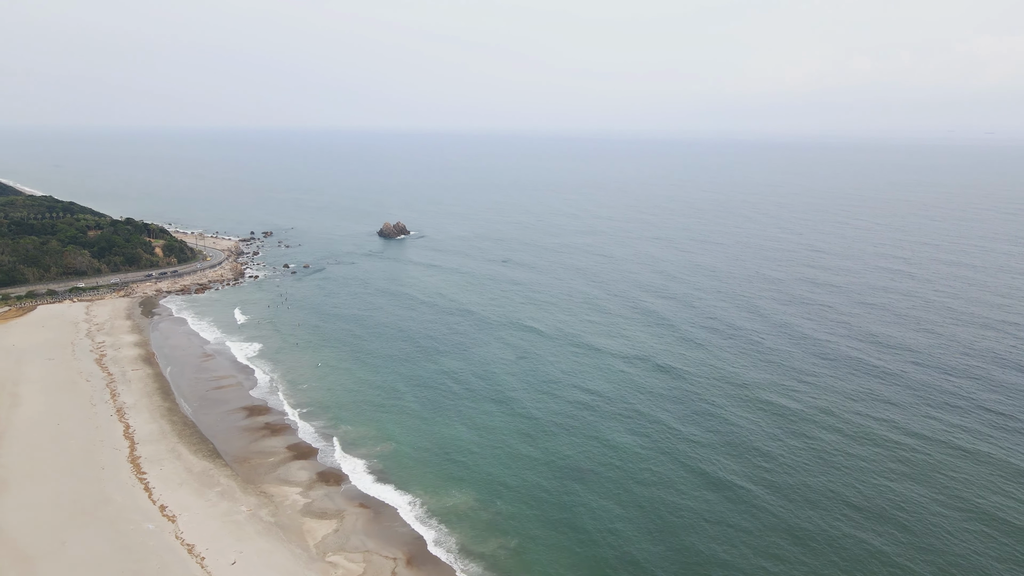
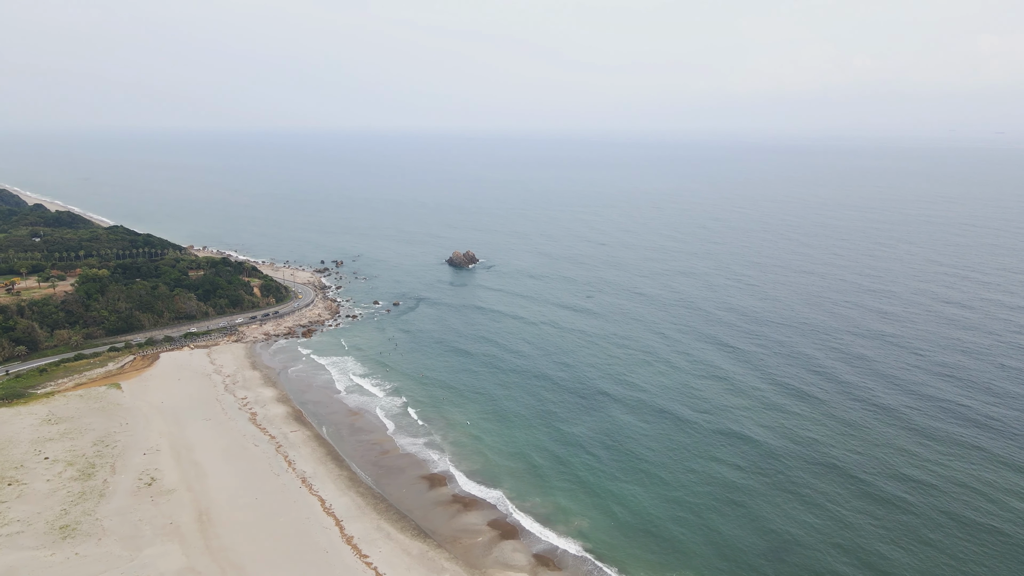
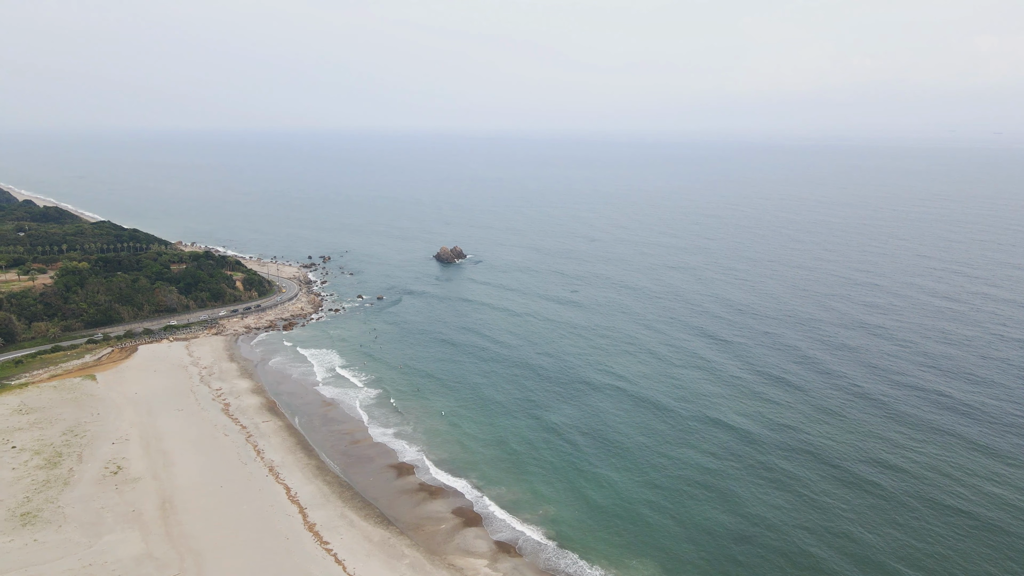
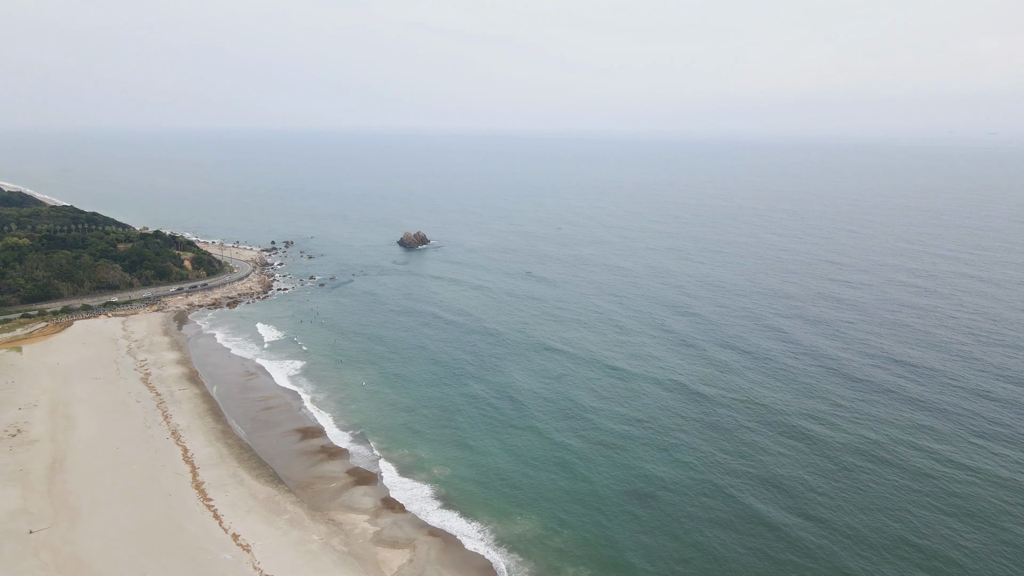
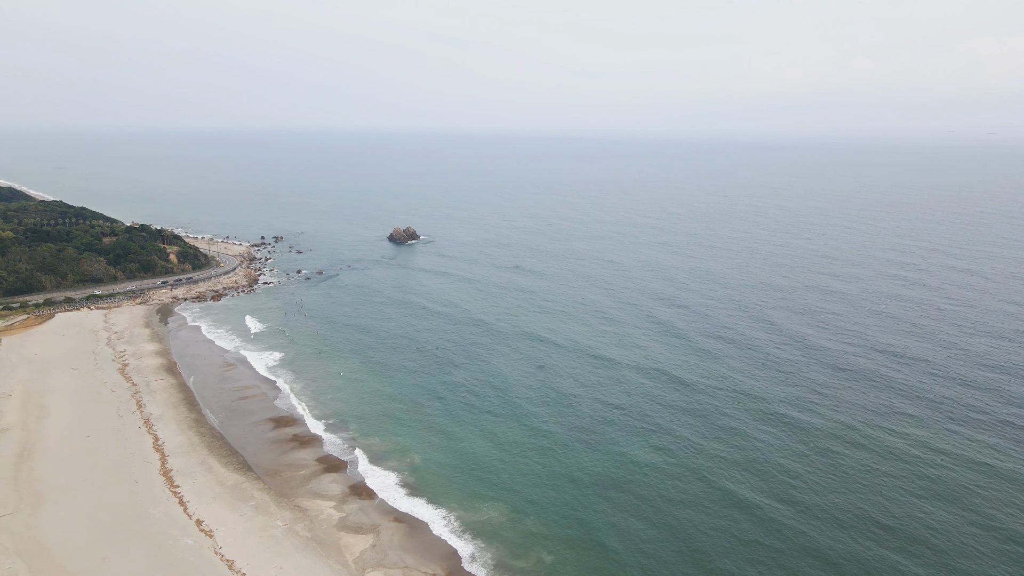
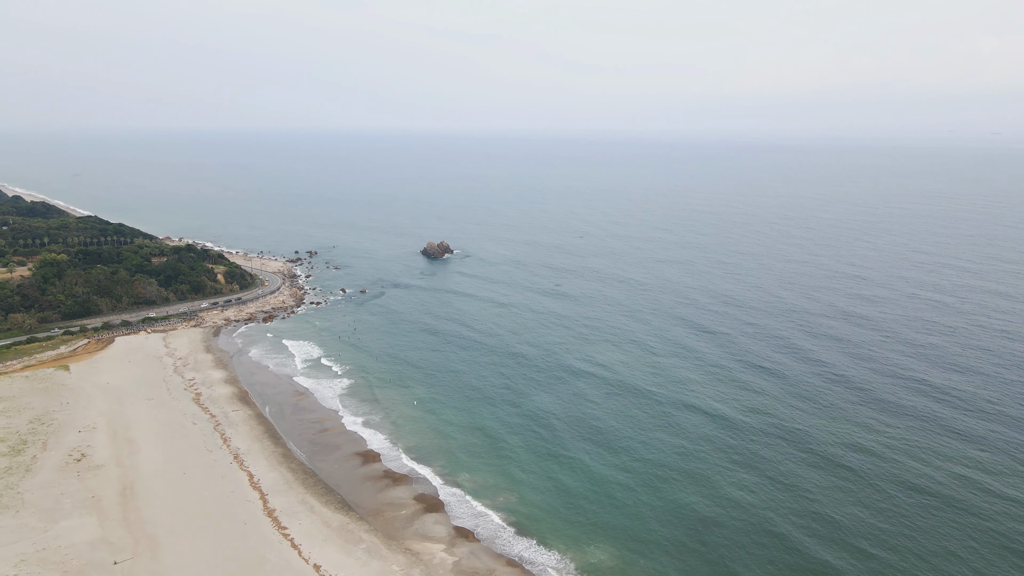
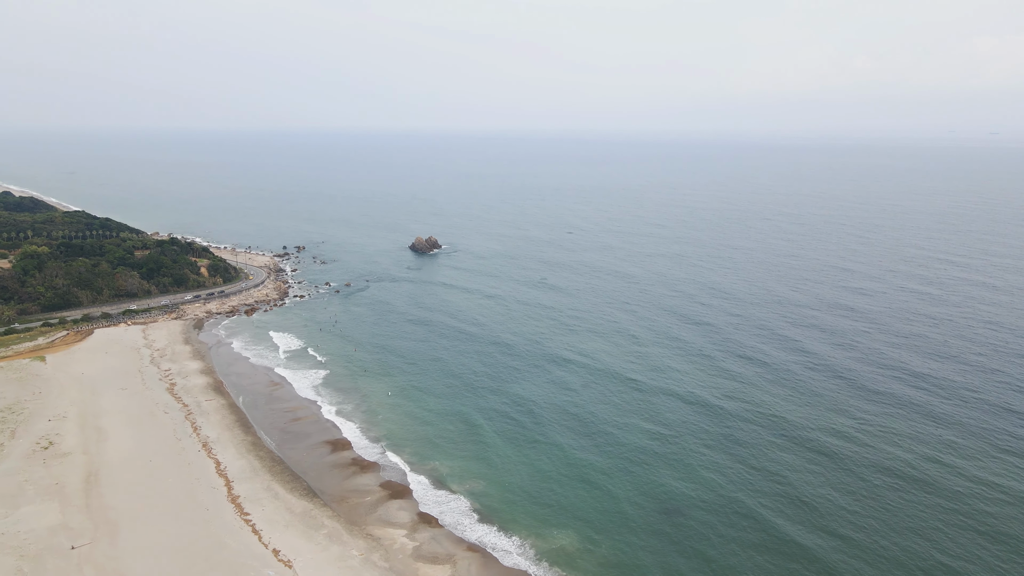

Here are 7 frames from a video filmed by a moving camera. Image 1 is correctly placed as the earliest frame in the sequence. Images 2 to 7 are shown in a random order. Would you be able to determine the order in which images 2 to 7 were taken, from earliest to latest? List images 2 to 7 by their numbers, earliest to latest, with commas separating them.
5, 4, 7, 6, 3, 2
